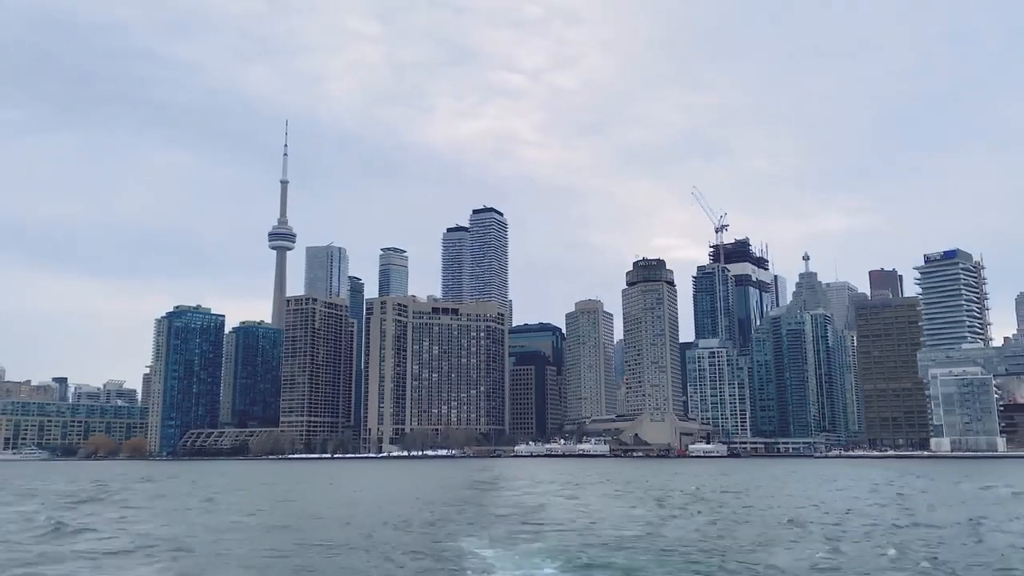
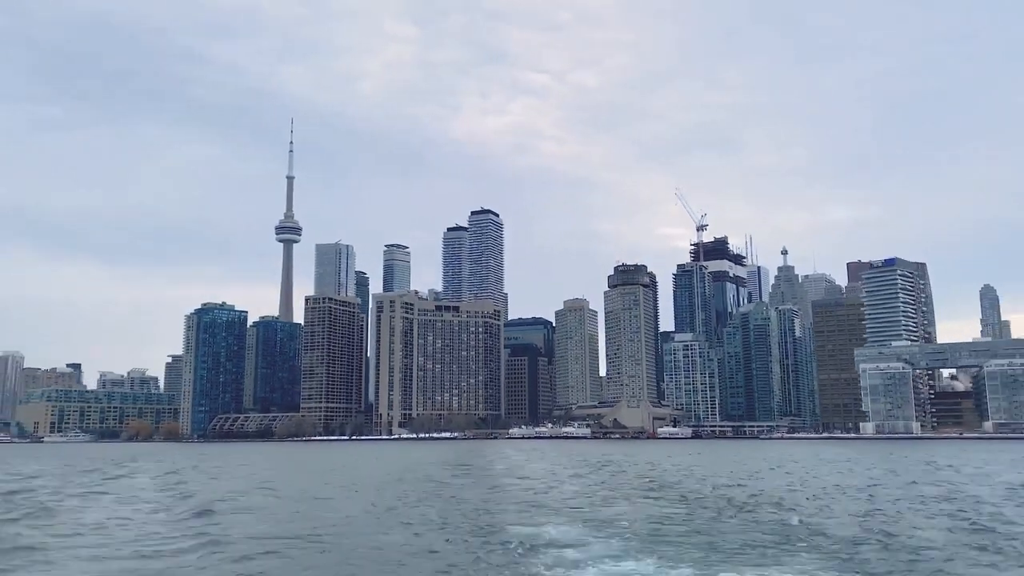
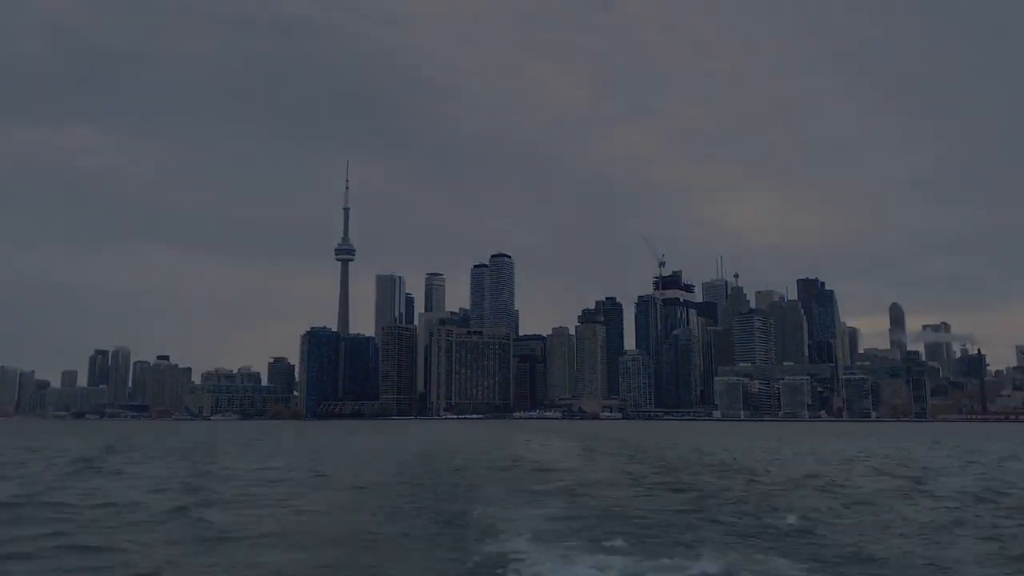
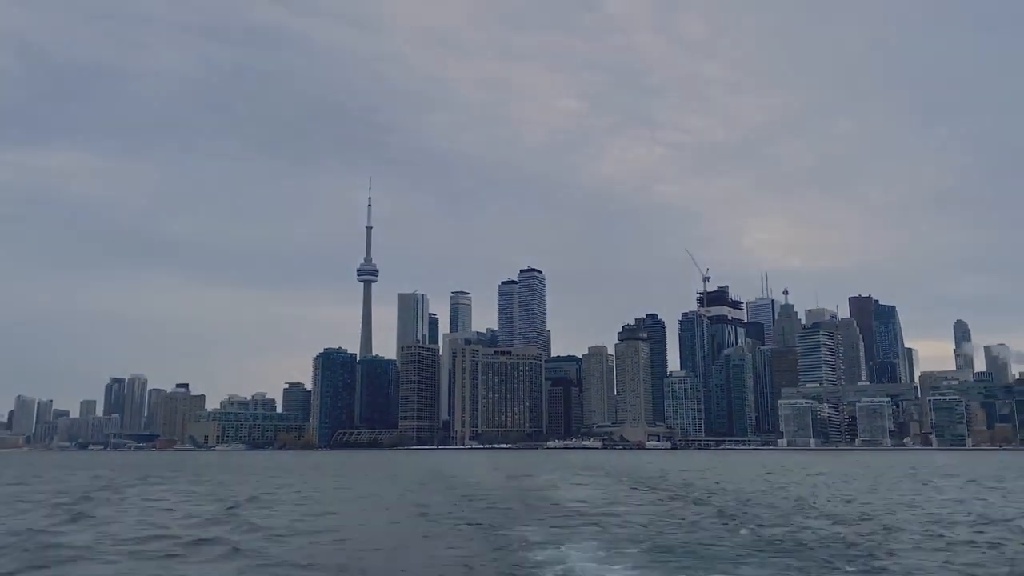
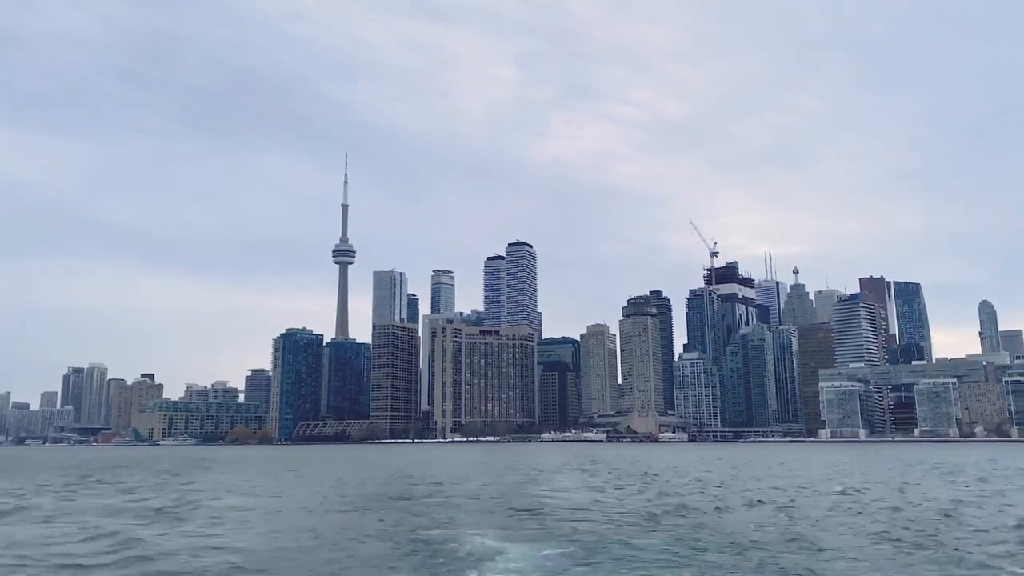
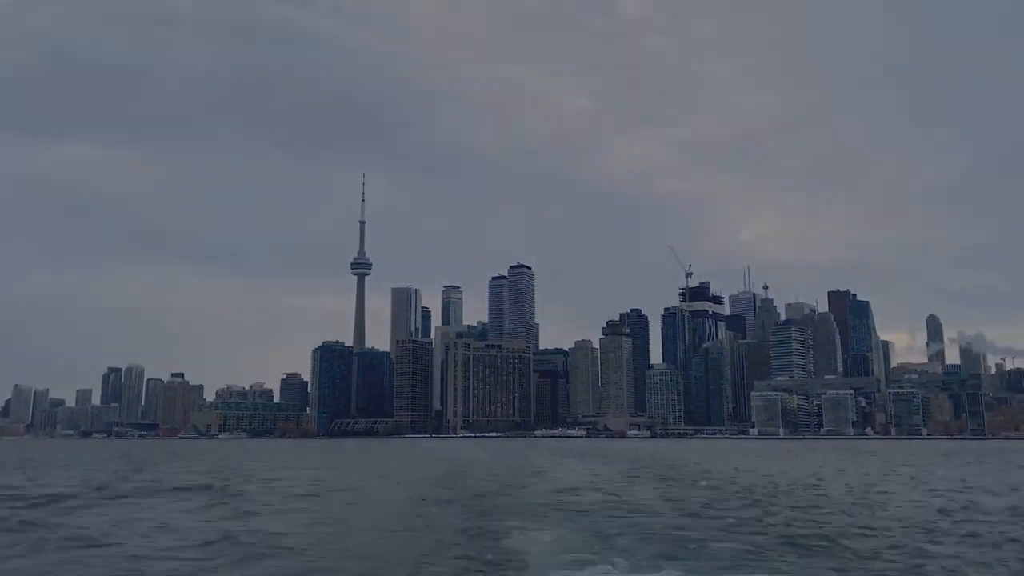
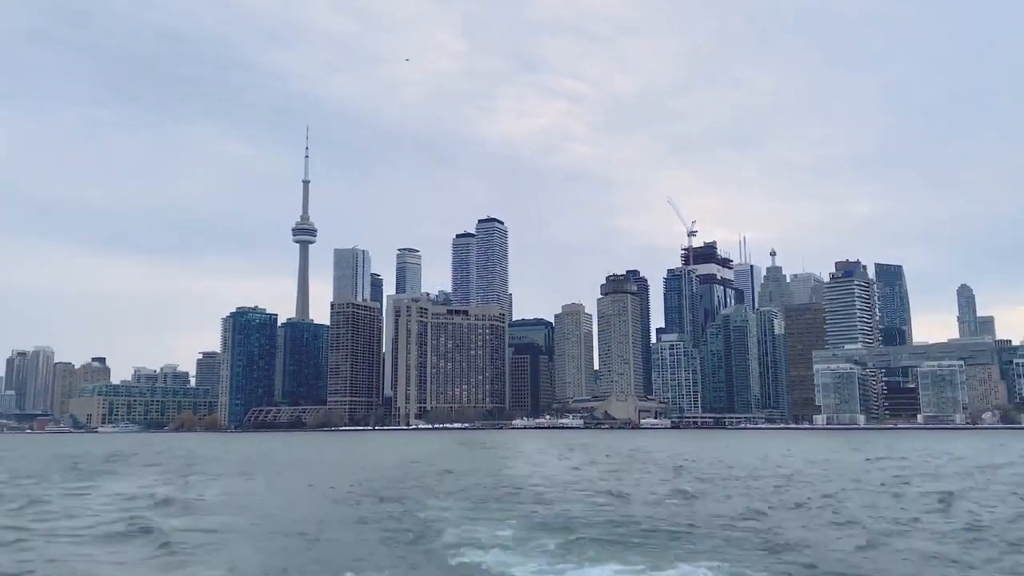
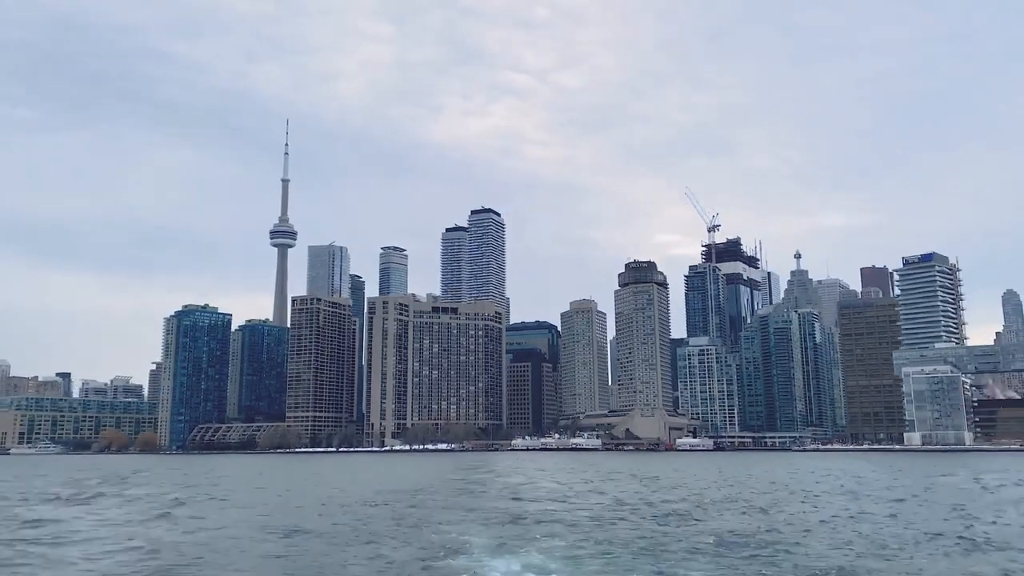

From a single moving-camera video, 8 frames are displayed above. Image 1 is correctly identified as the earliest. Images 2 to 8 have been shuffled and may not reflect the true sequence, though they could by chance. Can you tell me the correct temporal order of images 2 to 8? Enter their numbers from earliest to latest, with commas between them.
8, 2, 7, 5, 4, 6, 3
